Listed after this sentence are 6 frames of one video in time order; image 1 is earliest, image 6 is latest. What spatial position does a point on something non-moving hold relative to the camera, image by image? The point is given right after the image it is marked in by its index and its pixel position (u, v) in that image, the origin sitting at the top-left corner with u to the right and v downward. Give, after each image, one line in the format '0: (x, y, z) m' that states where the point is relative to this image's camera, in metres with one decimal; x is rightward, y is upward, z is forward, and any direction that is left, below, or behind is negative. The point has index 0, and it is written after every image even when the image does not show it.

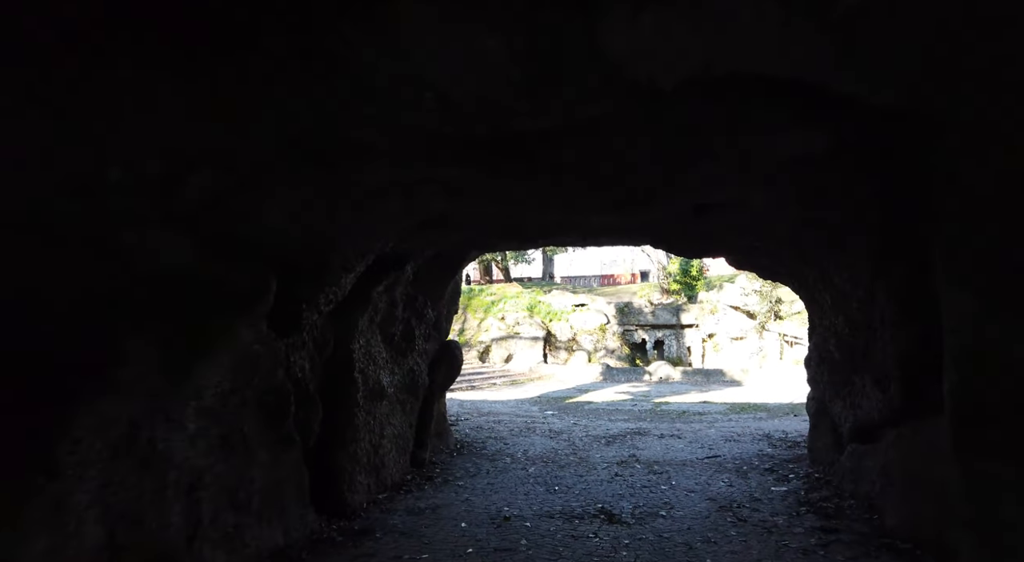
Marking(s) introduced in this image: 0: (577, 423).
0: (+1.0, -2.1, +10.2) m
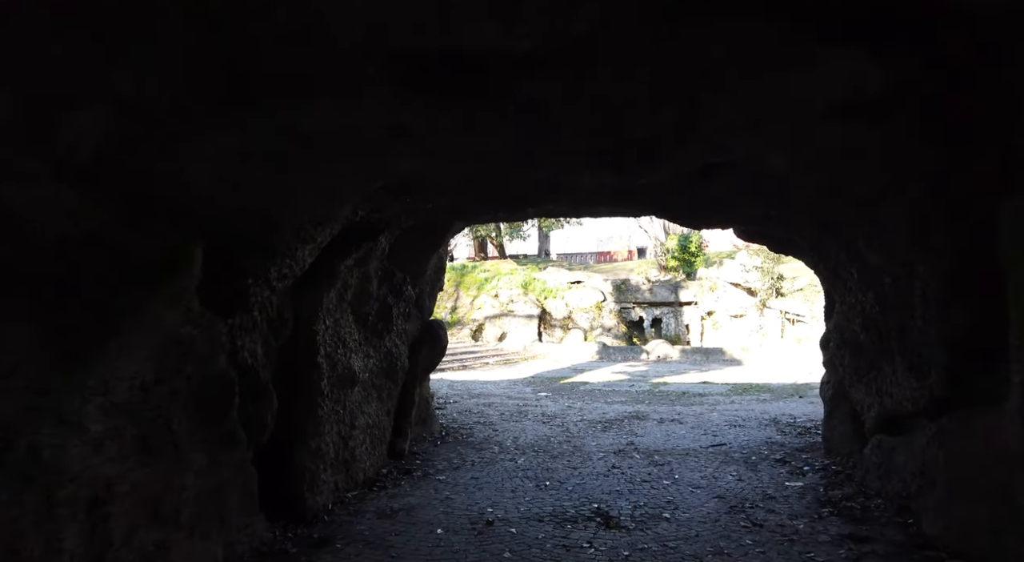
0: (+0.8, -1.8, +9.7) m
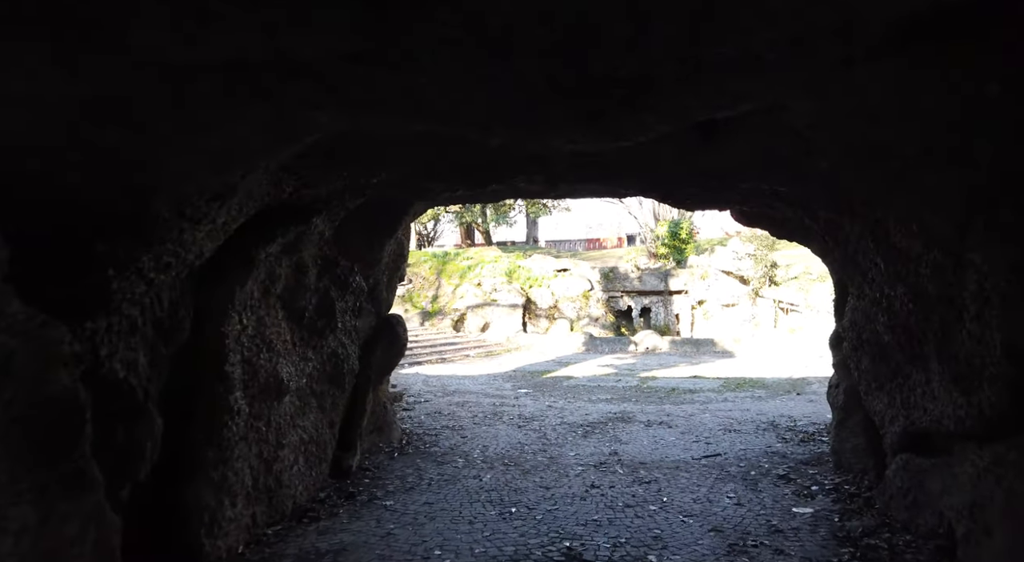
0: (+0.5, -1.6, +8.9) m
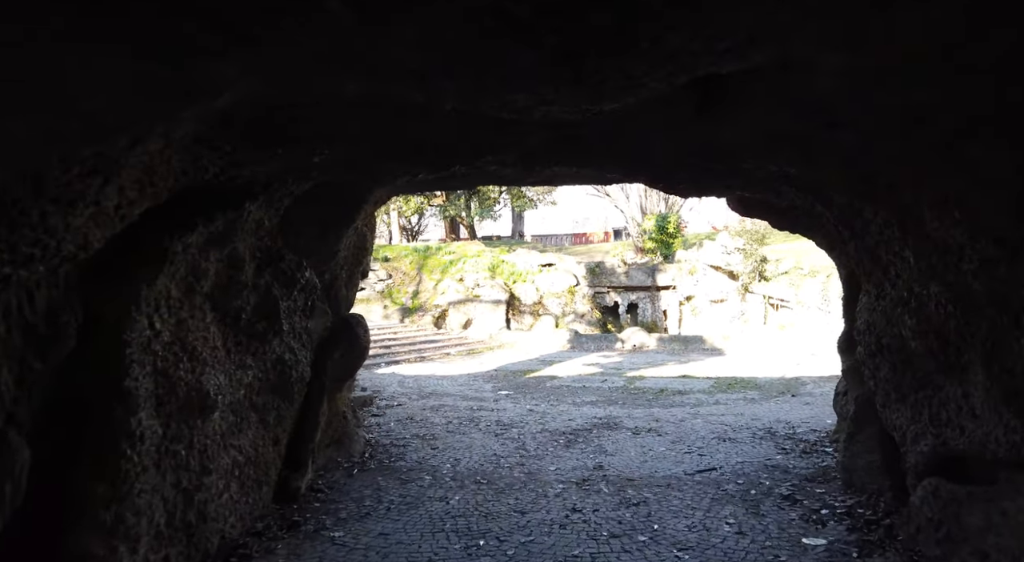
0: (+0.3, -1.6, +8.3) m
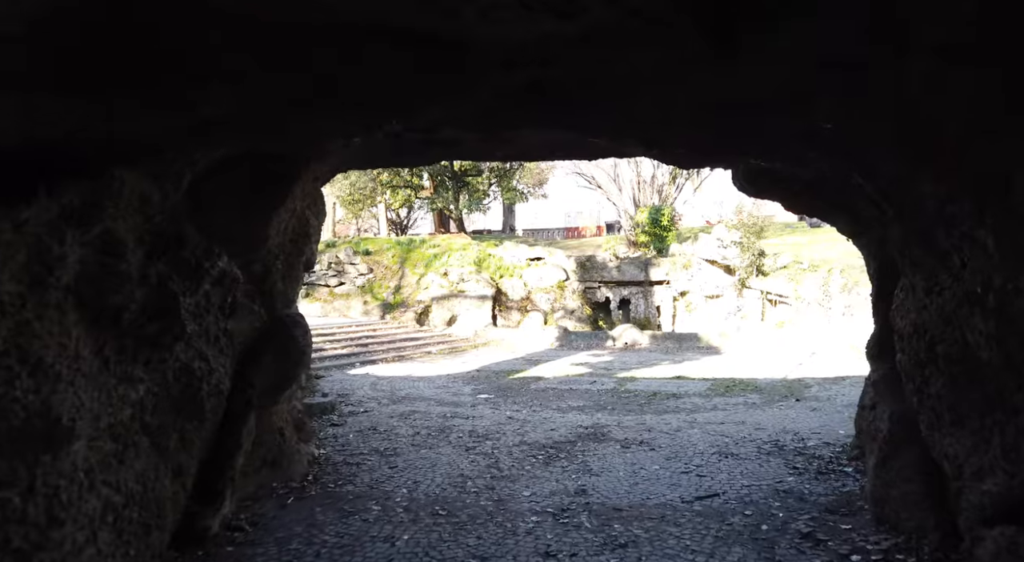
0: (0.0, -1.5, +7.5) m
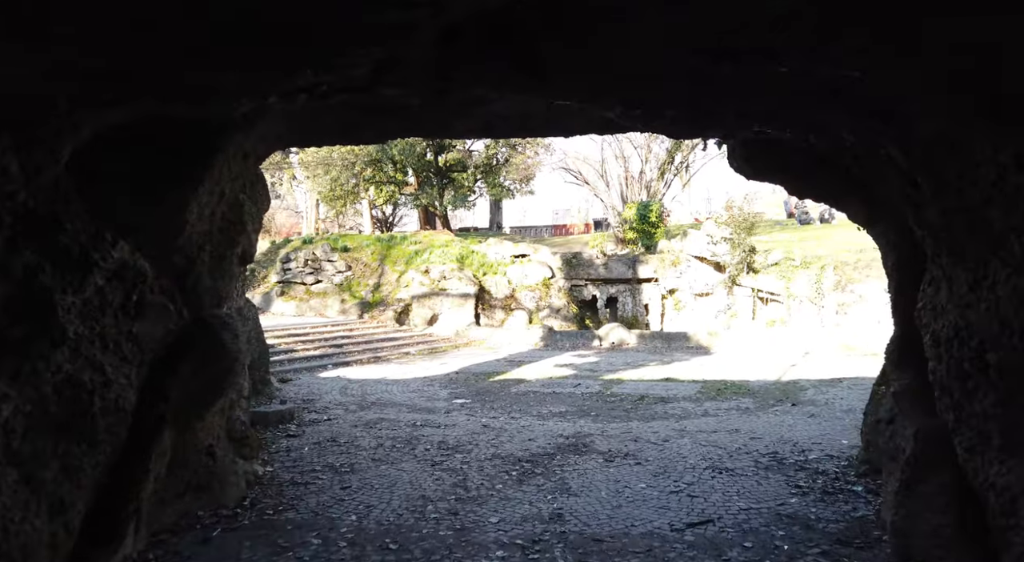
0: (-0.2, -1.5, +6.9) m
